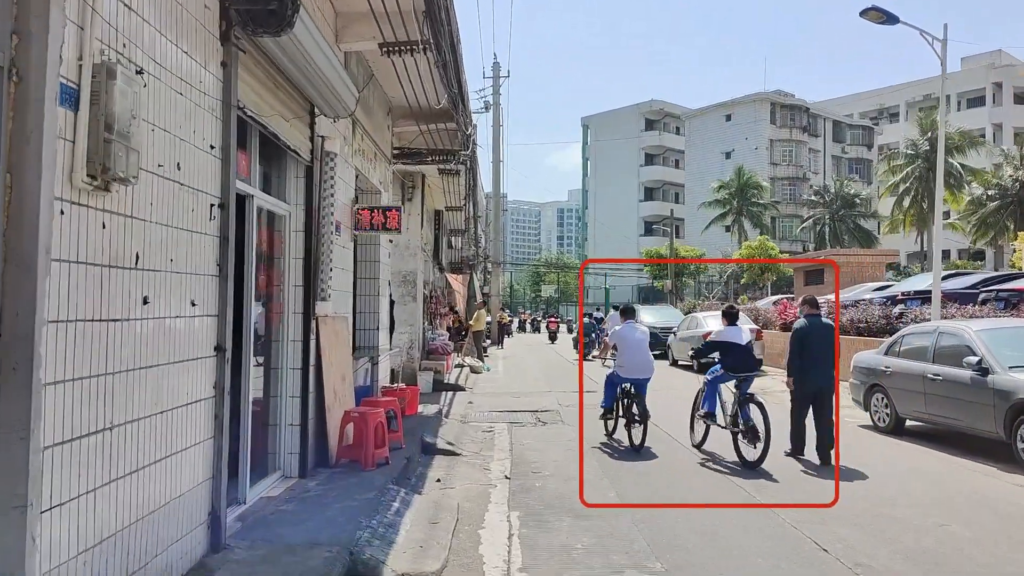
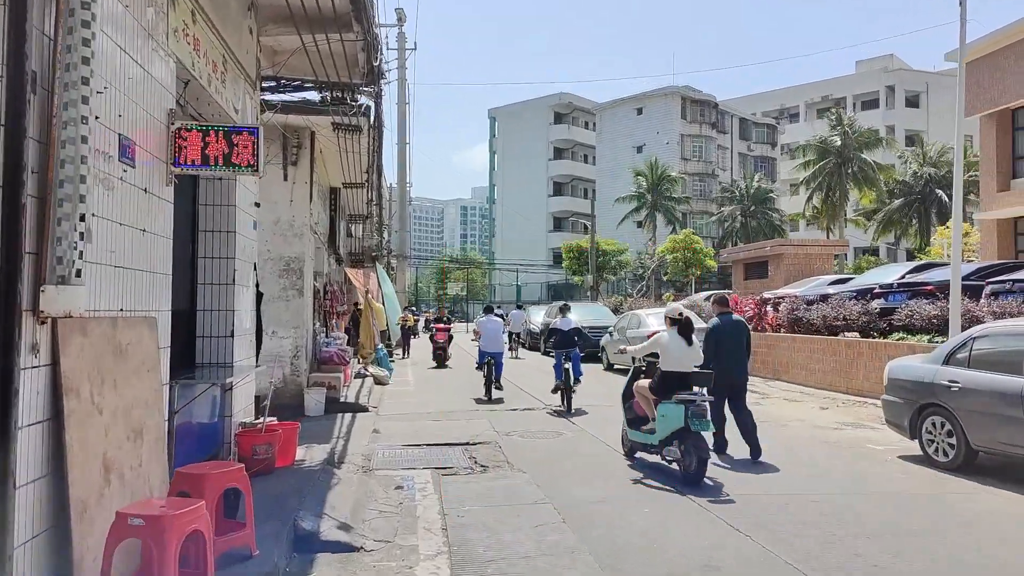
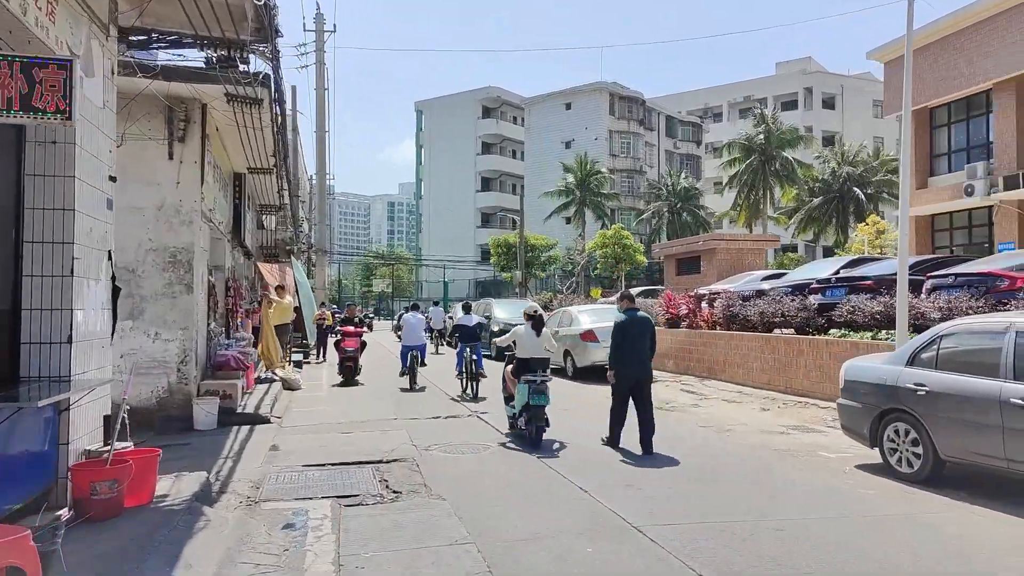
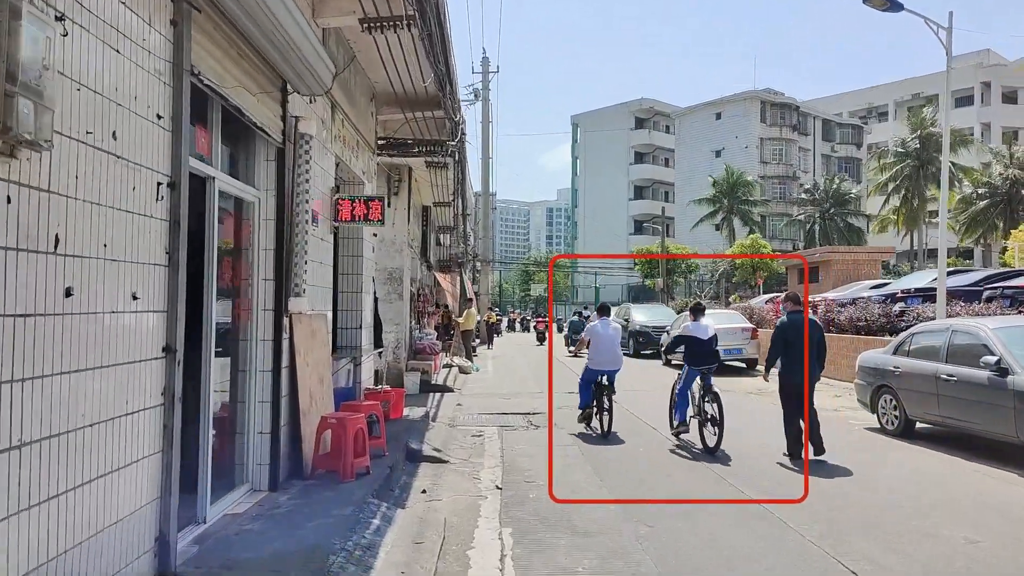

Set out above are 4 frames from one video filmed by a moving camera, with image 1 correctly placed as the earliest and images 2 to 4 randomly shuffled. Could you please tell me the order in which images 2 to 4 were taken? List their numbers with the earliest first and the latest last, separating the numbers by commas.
4, 2, 3
